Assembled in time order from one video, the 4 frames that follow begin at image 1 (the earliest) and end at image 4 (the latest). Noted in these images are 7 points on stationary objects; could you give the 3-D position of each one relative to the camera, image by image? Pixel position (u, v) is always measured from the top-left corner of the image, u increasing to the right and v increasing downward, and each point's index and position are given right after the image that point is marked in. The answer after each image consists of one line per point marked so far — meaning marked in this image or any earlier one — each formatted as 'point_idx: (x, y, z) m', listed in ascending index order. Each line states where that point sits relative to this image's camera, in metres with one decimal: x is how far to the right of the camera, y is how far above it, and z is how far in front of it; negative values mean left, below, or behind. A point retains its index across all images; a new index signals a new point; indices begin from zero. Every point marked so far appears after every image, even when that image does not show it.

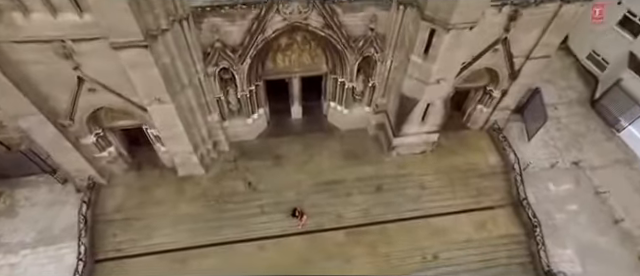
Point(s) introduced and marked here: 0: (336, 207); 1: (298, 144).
0: (+0.4, -1.8, +8.7) m
1: (-0.6, -0.2, +9.5) m
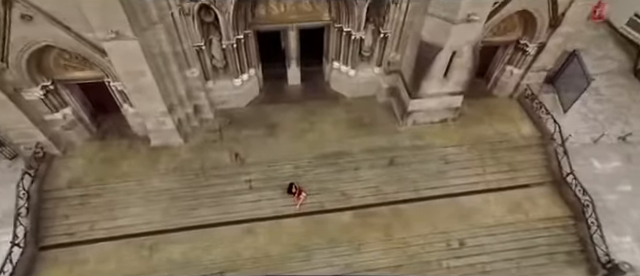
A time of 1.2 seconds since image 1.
0: (+0.4, -1.0, +7.2) m
1: (-0.6, +0.6, +8.0) m
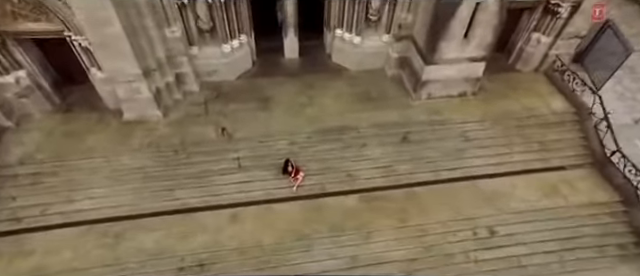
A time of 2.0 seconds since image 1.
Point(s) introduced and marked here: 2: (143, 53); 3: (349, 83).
0: (+0.5, -0.5, +6.1) m
1: (-0.6, +1.1, +7.0) m
2: (-3.0, +1.5, +5.7) m
3: (+0.6, +1.2, +7.2) m
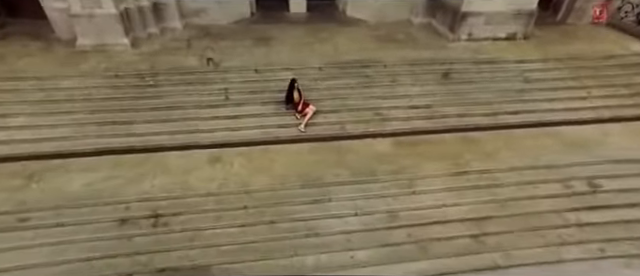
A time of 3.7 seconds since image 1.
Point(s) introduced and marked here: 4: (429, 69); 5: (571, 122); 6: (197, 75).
0: (+0.7, +0.5, +4.5) m
1: (-0.3, +1.8, +5.7) m
2: (-2.8, +2.5, +4.5) m
3: (+0.9, +1.9, +5.8) m
4: (+1.7, +1.0, +4.9) m
5: (+3.4, +0.2, +4.5) m
6: (-1.7, +0.8, +4.5) m
